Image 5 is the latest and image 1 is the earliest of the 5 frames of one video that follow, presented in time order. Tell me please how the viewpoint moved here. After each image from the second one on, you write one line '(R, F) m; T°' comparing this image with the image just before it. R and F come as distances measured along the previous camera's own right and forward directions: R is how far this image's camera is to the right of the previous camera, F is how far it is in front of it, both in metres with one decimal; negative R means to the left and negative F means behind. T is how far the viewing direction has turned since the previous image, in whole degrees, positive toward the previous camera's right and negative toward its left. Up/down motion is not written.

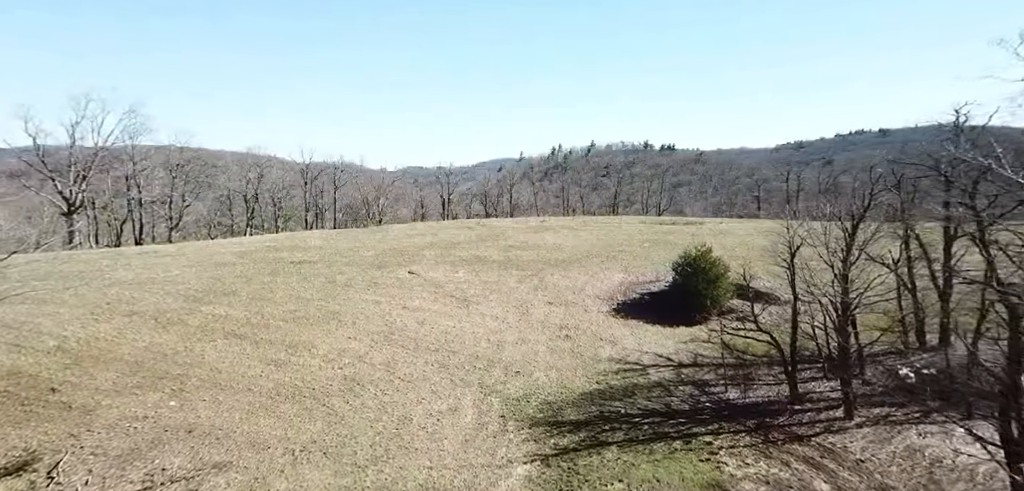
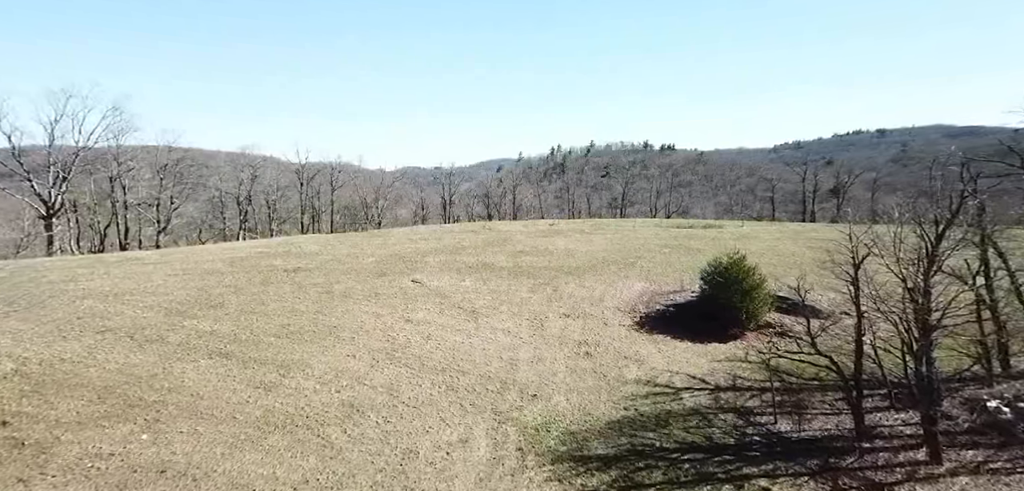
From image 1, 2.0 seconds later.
(-0.6, +2.3) m; 0°
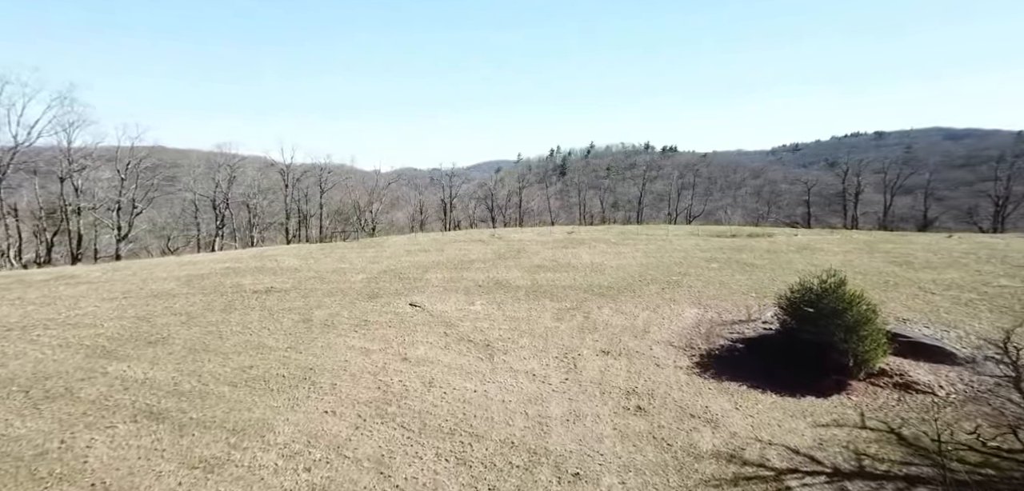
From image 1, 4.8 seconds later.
(-0.9, +5.4) m; 0°
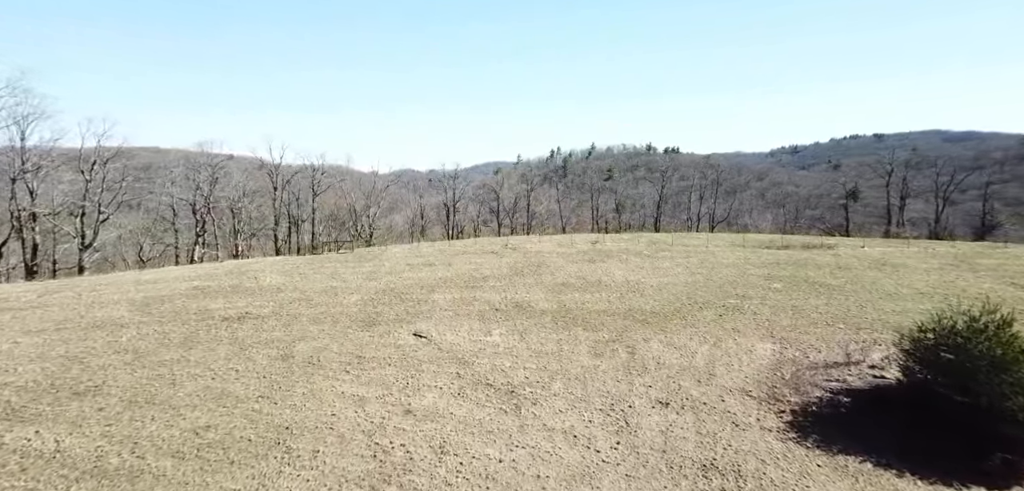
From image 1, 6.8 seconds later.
(-0.9, +4.5) m; 0°
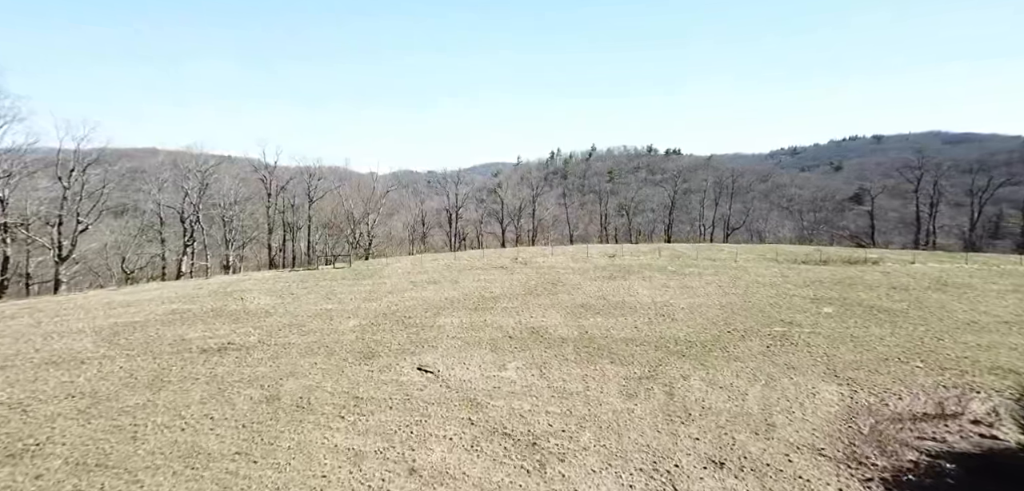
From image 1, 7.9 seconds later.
(-0.6, +2.6) m; 0°
